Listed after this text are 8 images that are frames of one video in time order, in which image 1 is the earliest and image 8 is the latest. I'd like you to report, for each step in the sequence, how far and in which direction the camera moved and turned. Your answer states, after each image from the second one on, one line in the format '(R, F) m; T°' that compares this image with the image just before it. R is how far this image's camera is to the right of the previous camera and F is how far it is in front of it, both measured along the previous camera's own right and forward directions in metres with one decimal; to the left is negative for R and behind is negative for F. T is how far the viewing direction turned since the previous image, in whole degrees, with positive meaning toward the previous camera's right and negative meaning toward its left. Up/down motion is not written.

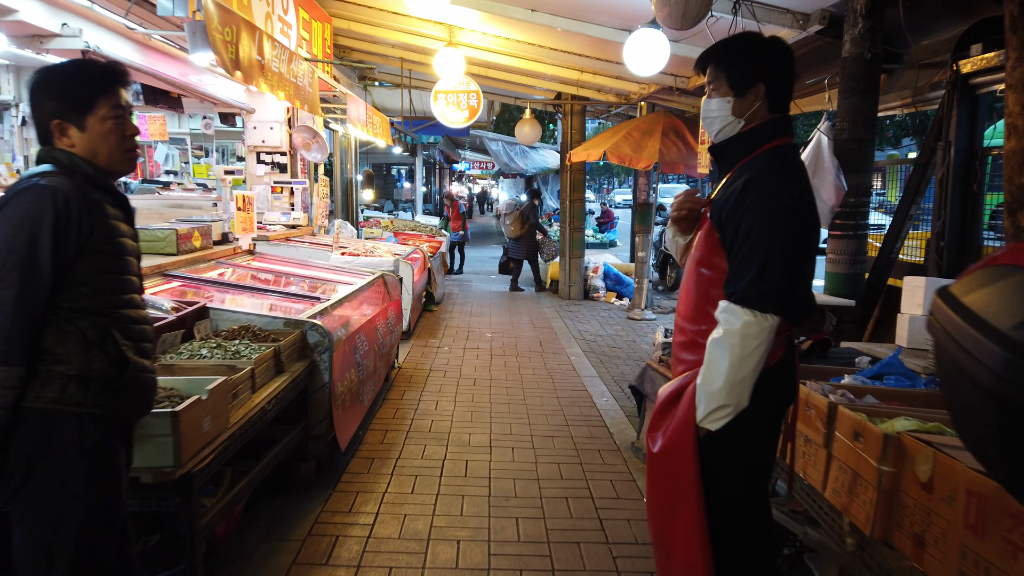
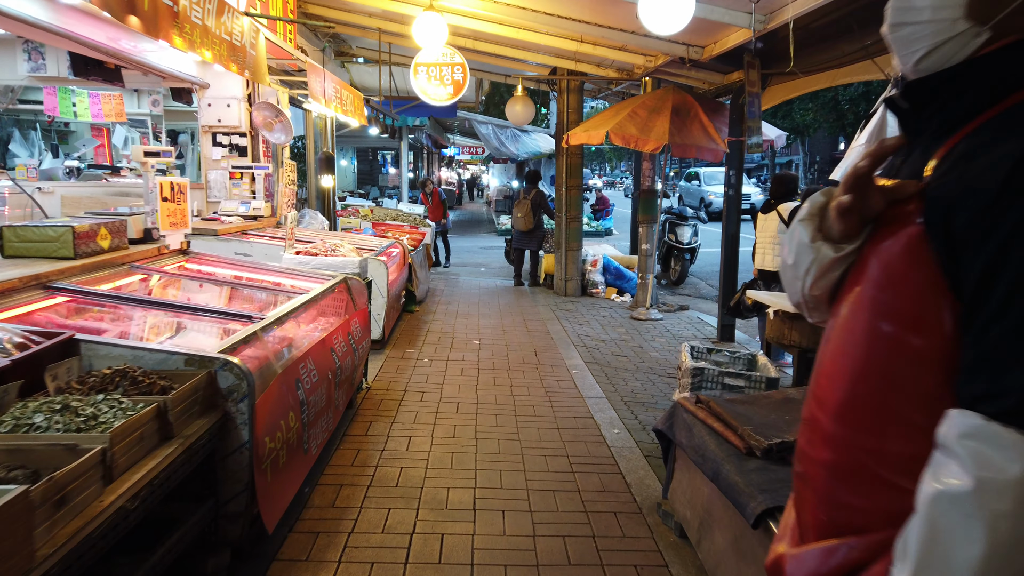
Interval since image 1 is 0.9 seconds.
(0.0, +1.0) m; +1°
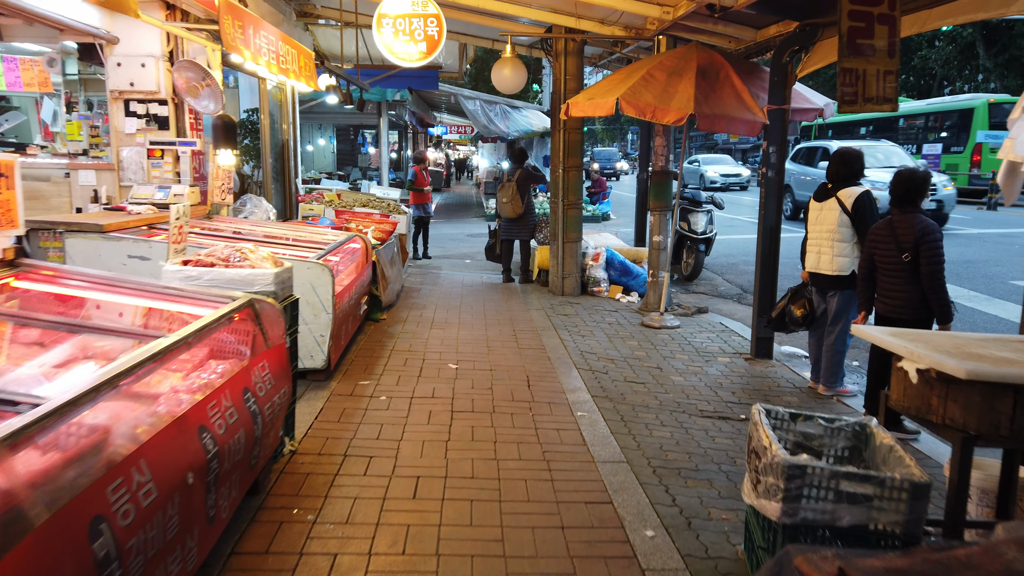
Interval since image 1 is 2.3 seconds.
(0.0, +1.4) m; +1°
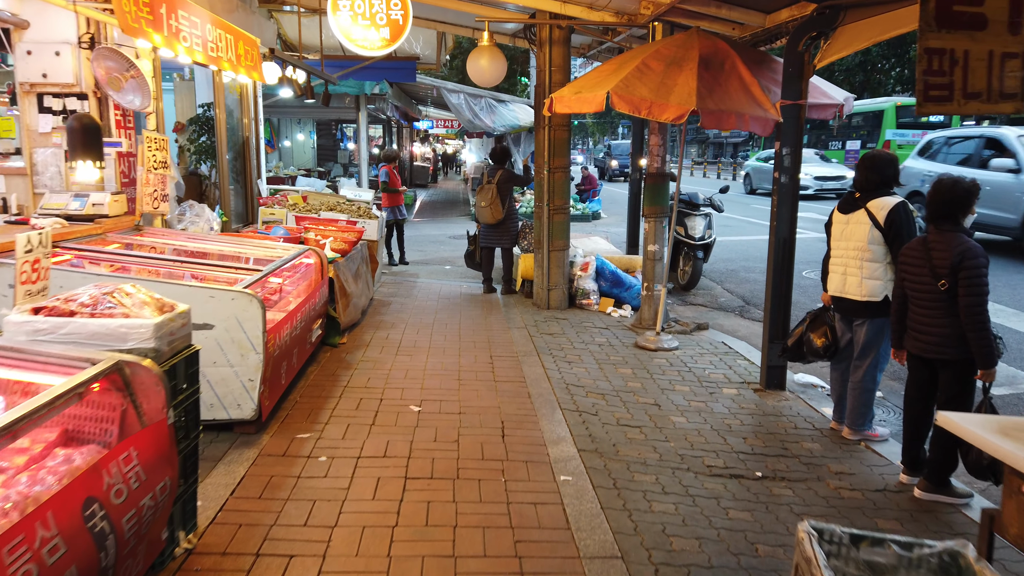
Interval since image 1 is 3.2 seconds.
(+0.1, +0.8) m; +1°
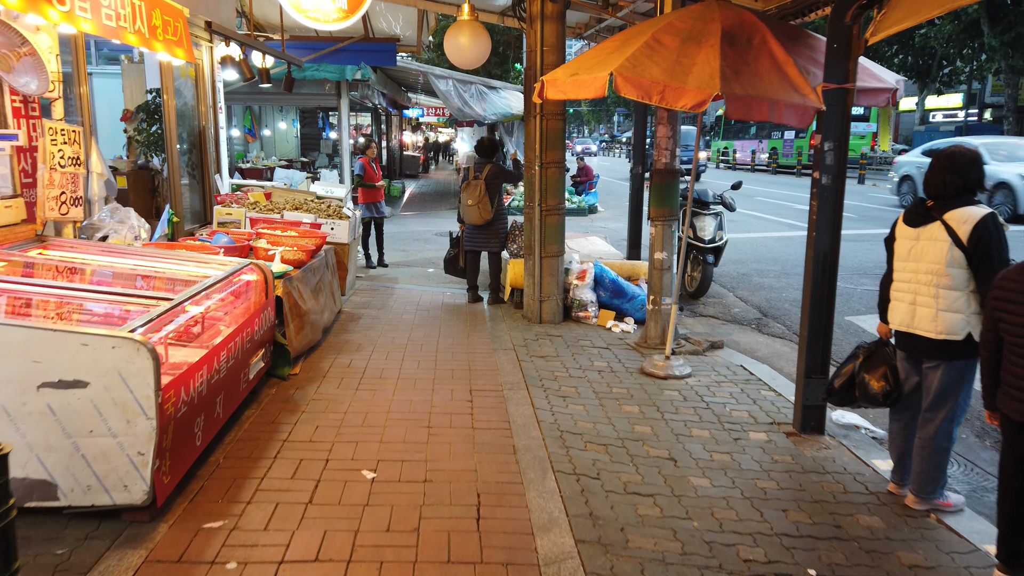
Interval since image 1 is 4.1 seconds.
(+0.1, +0.9) m; 0°
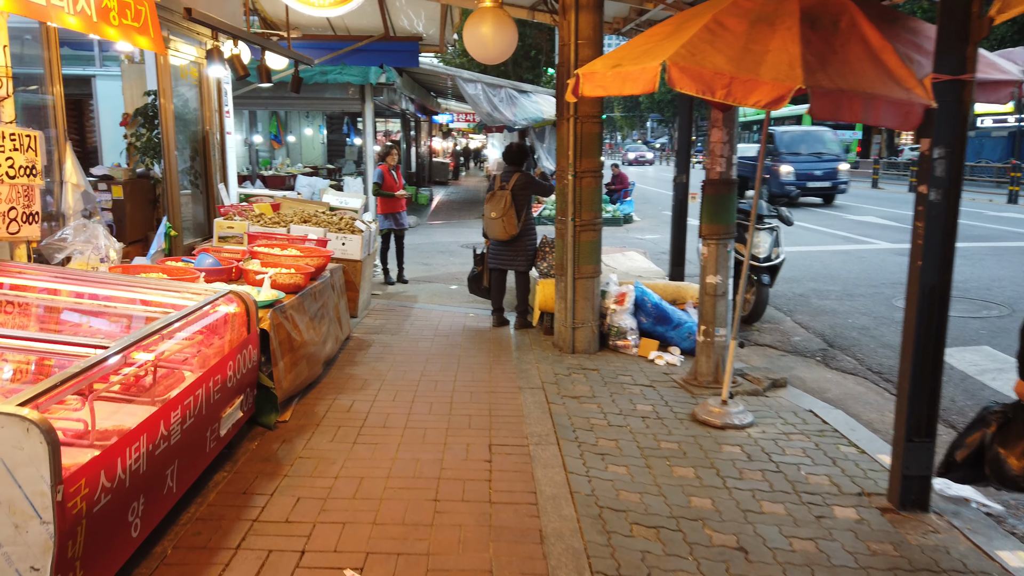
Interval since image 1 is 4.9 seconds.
(0.0, +0.8) m; -2°
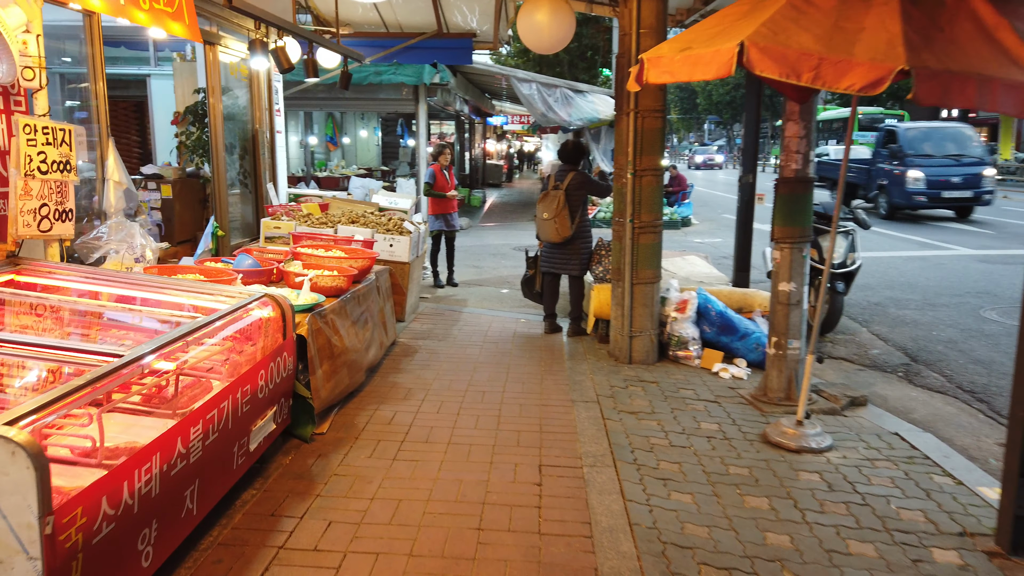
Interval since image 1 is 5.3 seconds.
(0.0, +0.3) m; -4°
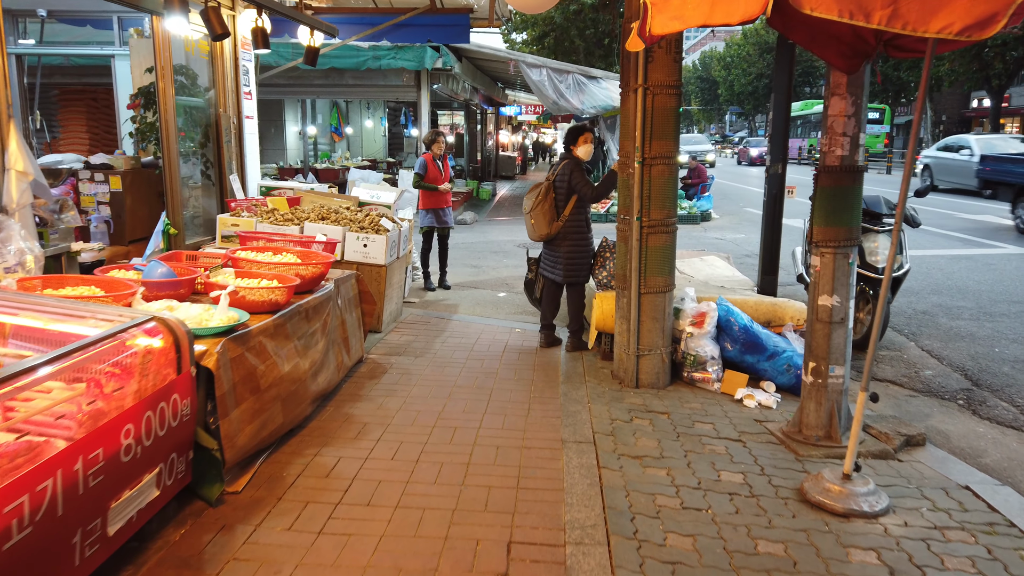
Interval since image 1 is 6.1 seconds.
(+0.2, +0.9) m; -1°
